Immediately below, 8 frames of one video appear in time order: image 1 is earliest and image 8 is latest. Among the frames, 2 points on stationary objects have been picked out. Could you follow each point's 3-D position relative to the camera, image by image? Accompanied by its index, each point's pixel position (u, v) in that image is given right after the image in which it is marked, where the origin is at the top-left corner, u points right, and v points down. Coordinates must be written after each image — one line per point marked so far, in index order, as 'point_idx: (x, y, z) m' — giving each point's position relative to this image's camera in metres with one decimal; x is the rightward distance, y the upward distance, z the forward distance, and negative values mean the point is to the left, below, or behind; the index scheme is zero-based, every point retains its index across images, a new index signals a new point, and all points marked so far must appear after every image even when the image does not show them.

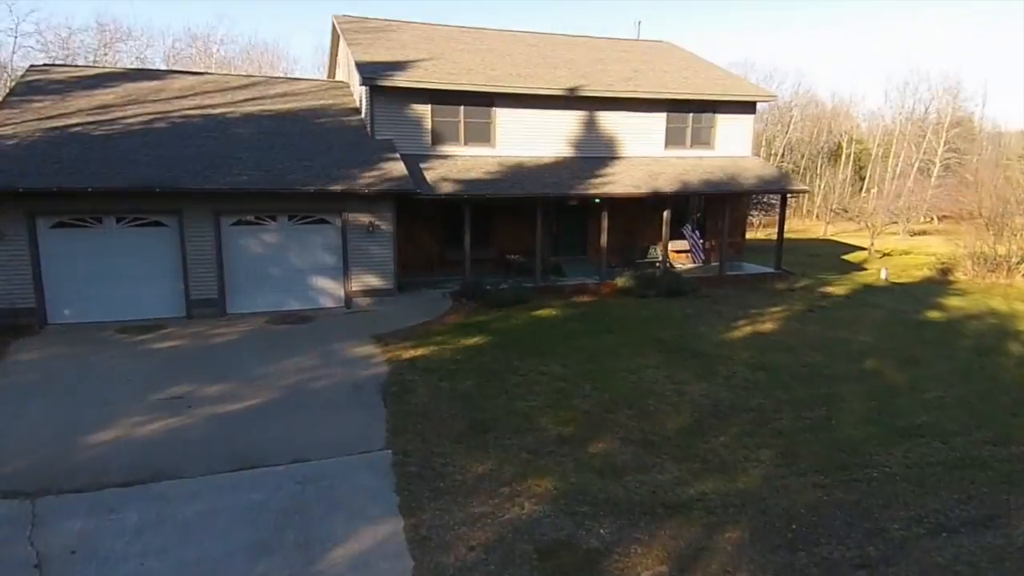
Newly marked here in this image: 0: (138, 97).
0: (-10.5, +5.3, +16.4) m
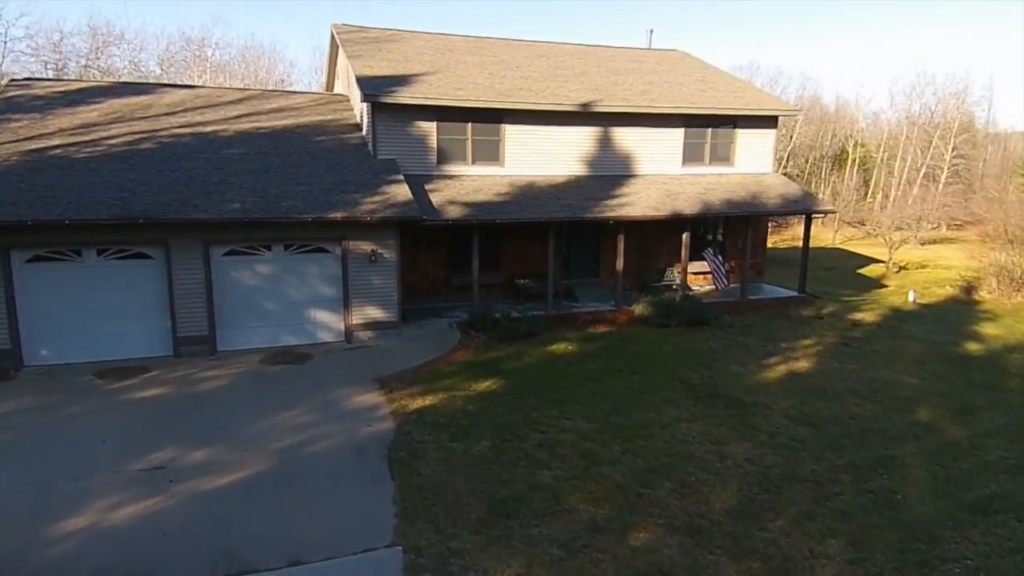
0: (-10.2, +4.5, +15.3) m
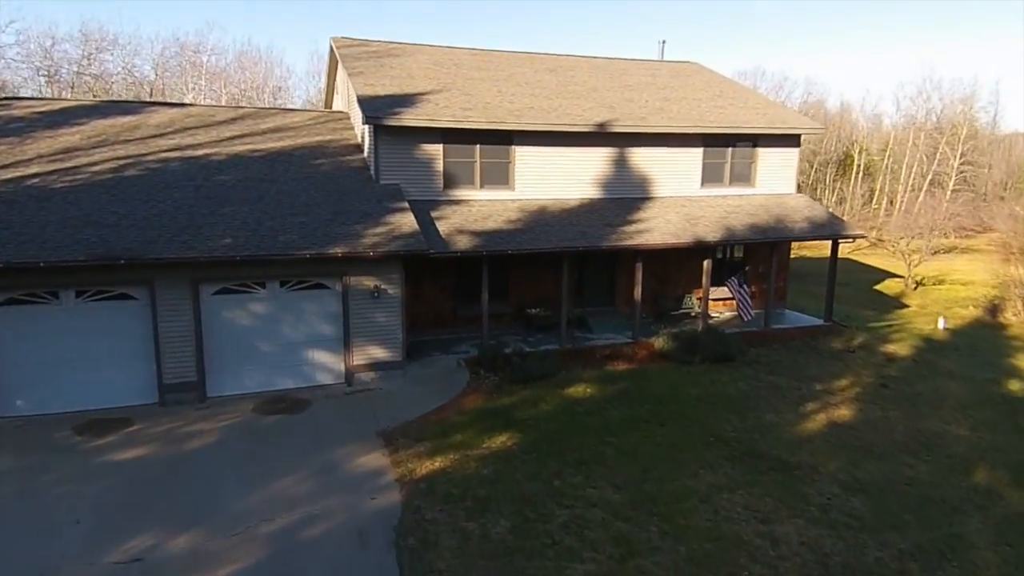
0: (-9.9, +3.7, +14.3) m
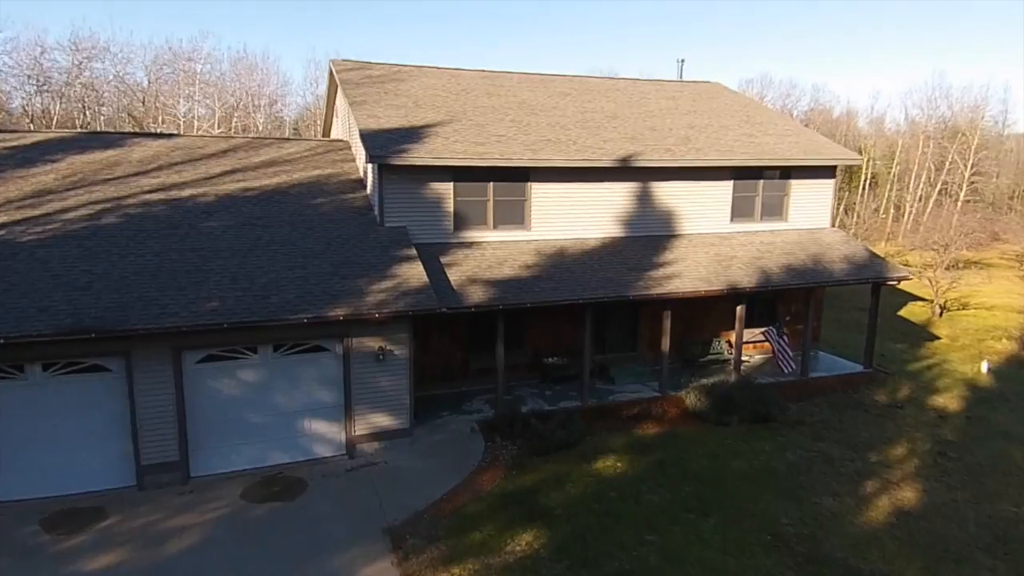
0: (-9.5, +2.5, +13.0) m
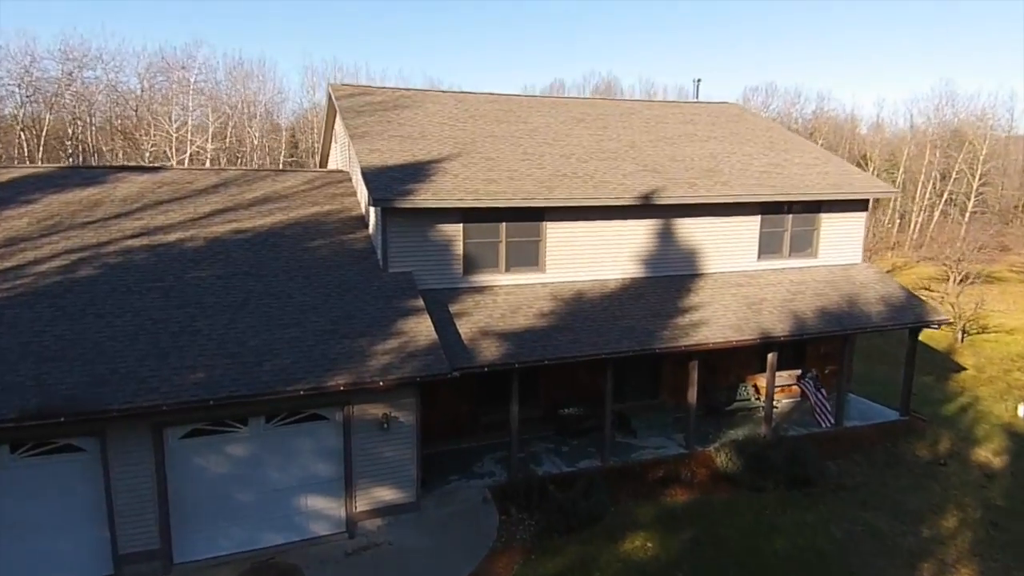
0: (-9.2, +1.4, +12.0) m
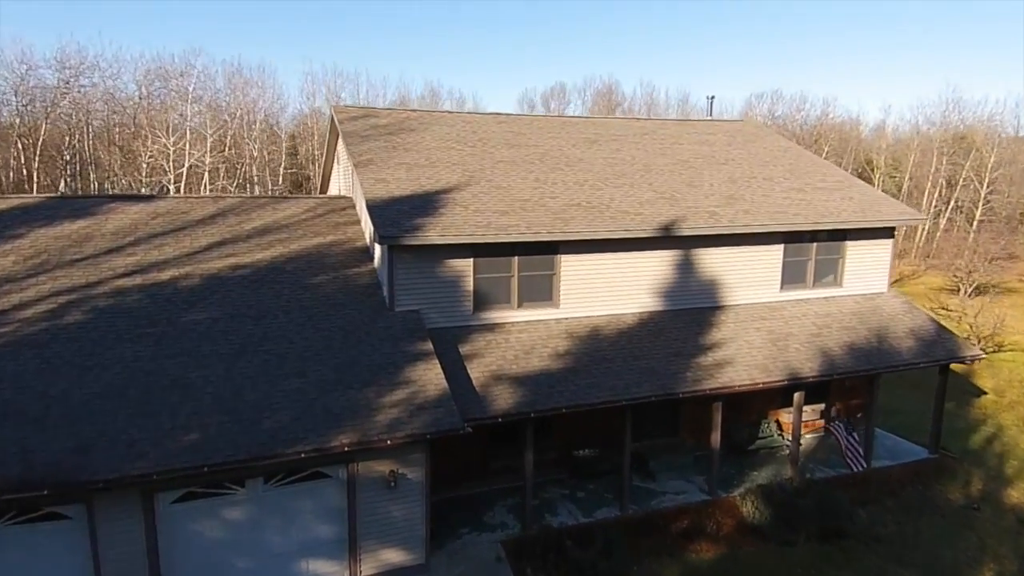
0: (-8.9, +0.6, +11.3) m
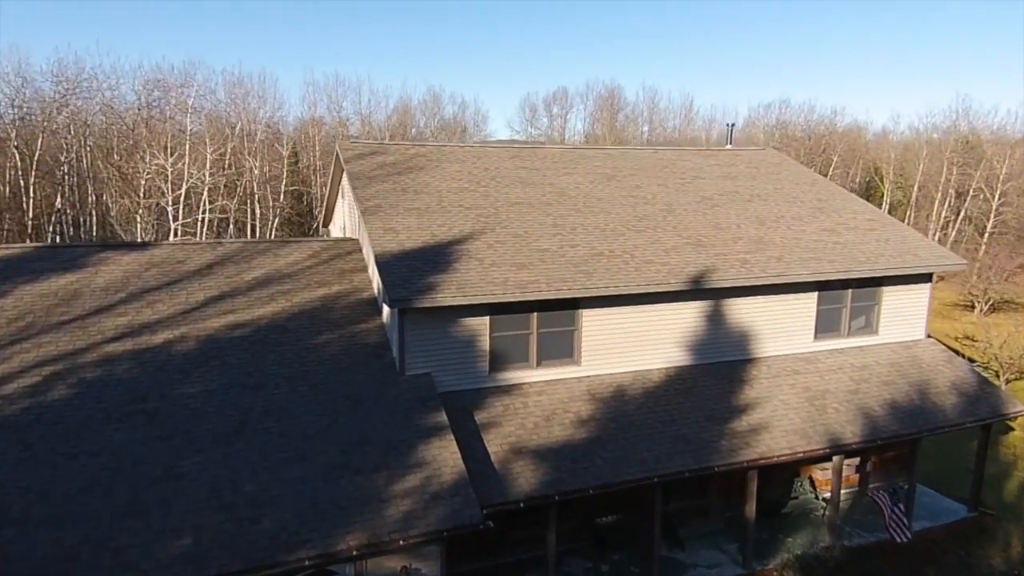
0: (-8.6, -0.5, +10.5) m
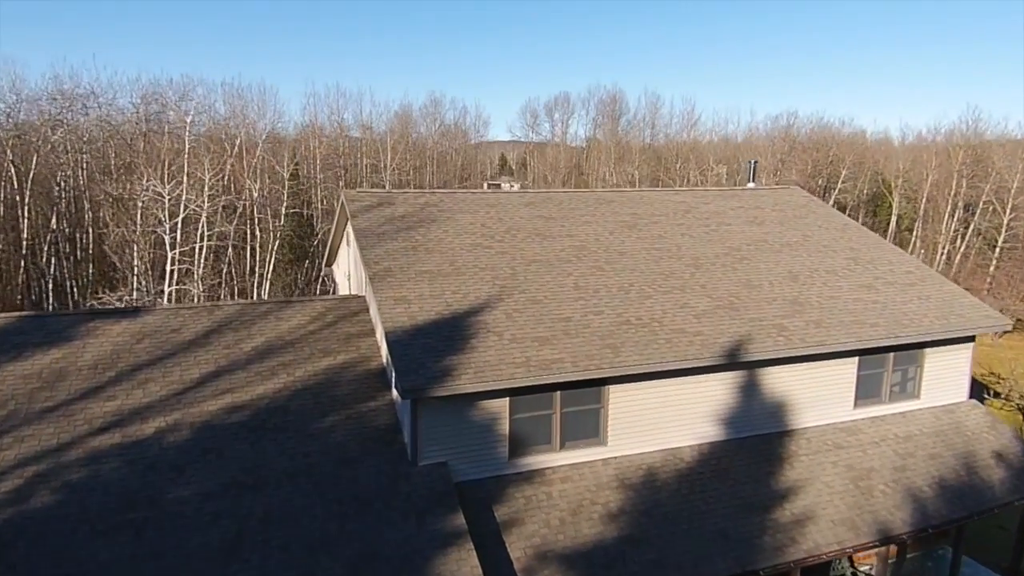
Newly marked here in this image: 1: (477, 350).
0: (-8.2, -1.9, +9.6) m
1: (-0.6, -1.0, +10.0) m
